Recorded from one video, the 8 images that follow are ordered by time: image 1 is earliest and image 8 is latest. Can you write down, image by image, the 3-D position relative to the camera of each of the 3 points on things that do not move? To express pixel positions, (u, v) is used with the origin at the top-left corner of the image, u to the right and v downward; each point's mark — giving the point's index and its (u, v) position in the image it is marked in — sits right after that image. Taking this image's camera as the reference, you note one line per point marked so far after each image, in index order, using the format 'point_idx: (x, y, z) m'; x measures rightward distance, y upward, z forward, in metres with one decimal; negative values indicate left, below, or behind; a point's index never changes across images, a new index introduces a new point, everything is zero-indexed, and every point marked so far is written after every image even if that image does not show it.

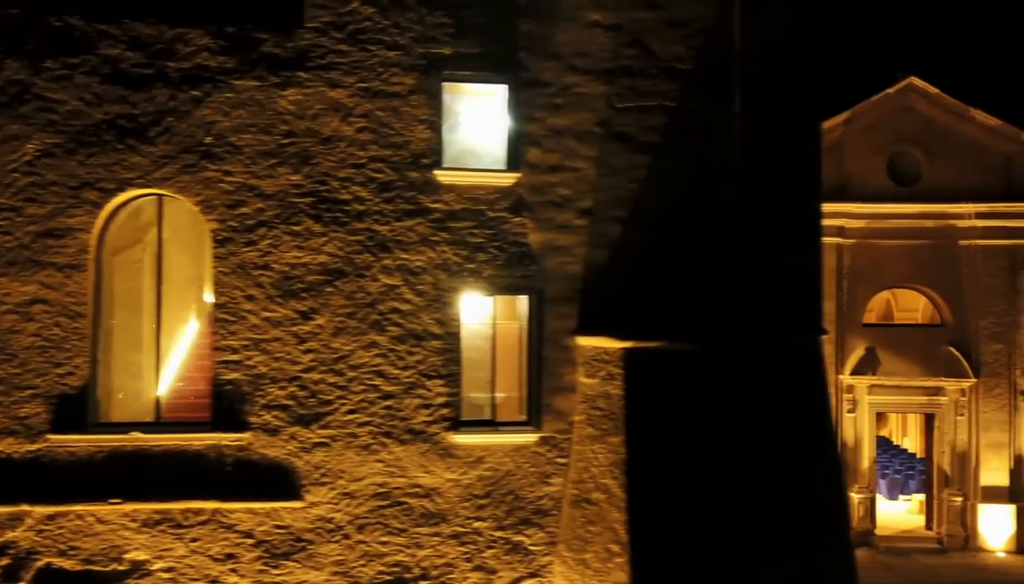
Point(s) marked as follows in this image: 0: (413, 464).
0: (-1.1, -1.9, +8.9) m
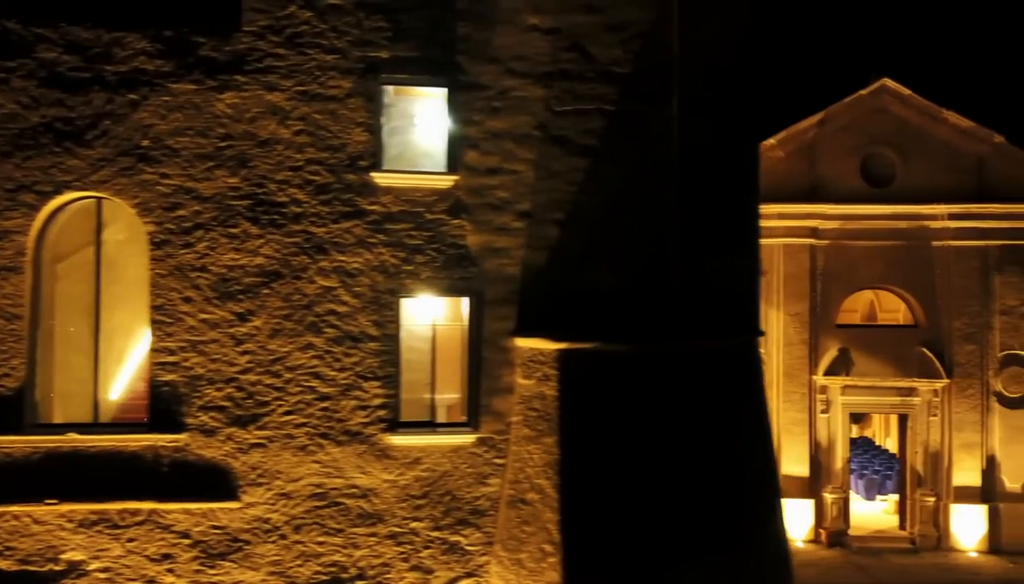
0: (-1.8, -1.9, +8.9) m
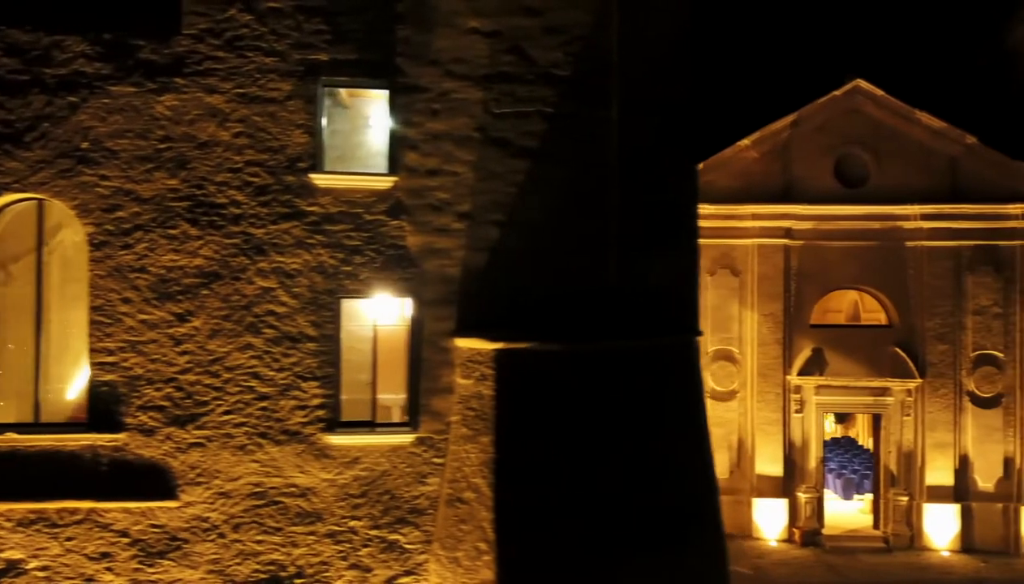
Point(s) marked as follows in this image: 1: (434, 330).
0: (-2.5, -1.9, +9.0) m
1: (-0.9, -0.4, +9.3) m
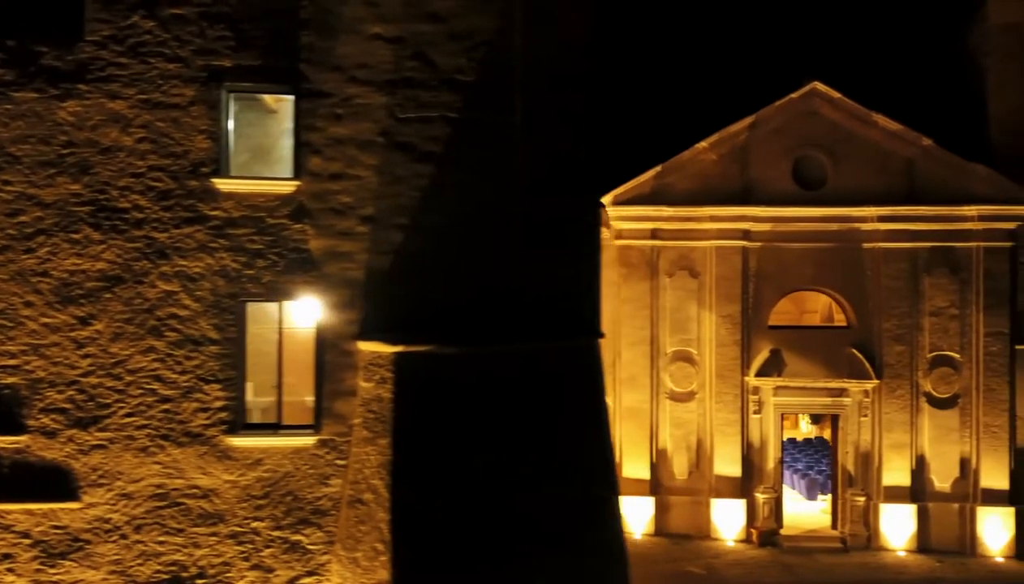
0: (-3.6, -2.0, +9.1) m
1: (-2.0, -0.5, +9.4) m
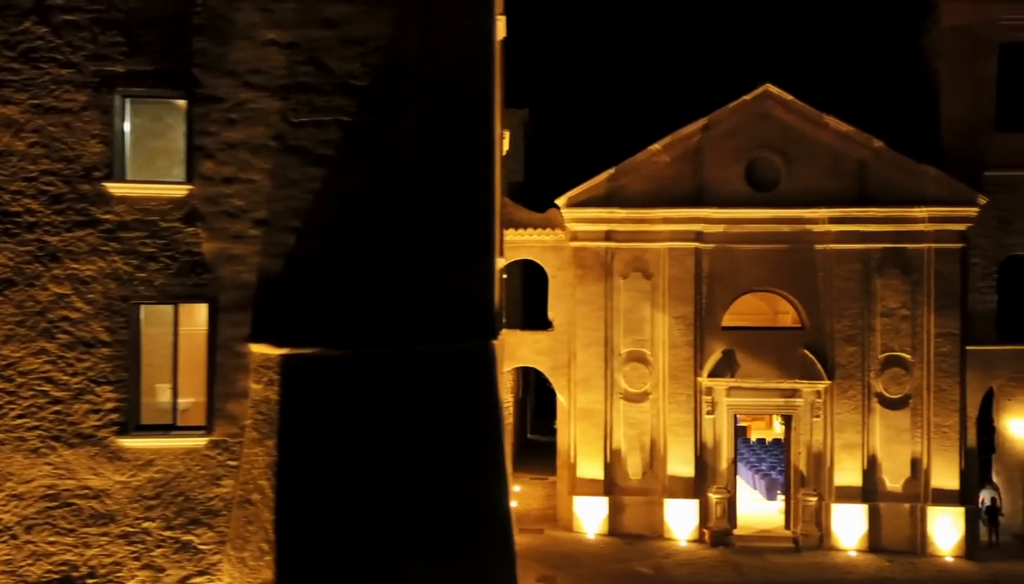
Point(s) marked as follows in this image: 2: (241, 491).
0: (-4.9, -2.0, +9.2) m
1: (-3.3, -0.5, +9.5) m
2: (-3.1, -2.3, +9.3) m
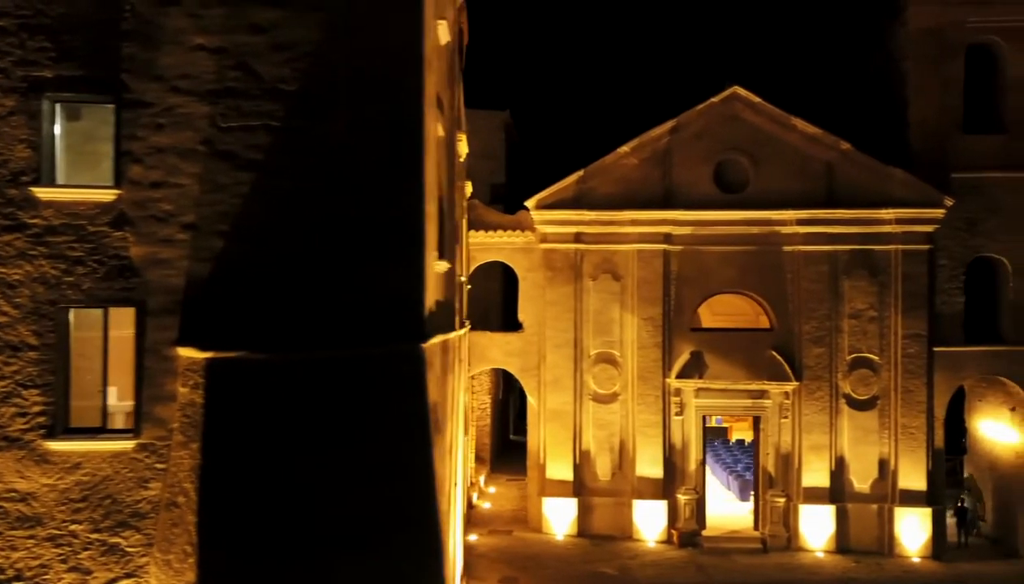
0: (-5.8, -2.0, +9.3) m
1: (-4.2, -0.6, +9.5) m
2: (-4.0, -2.3, +9.3) m
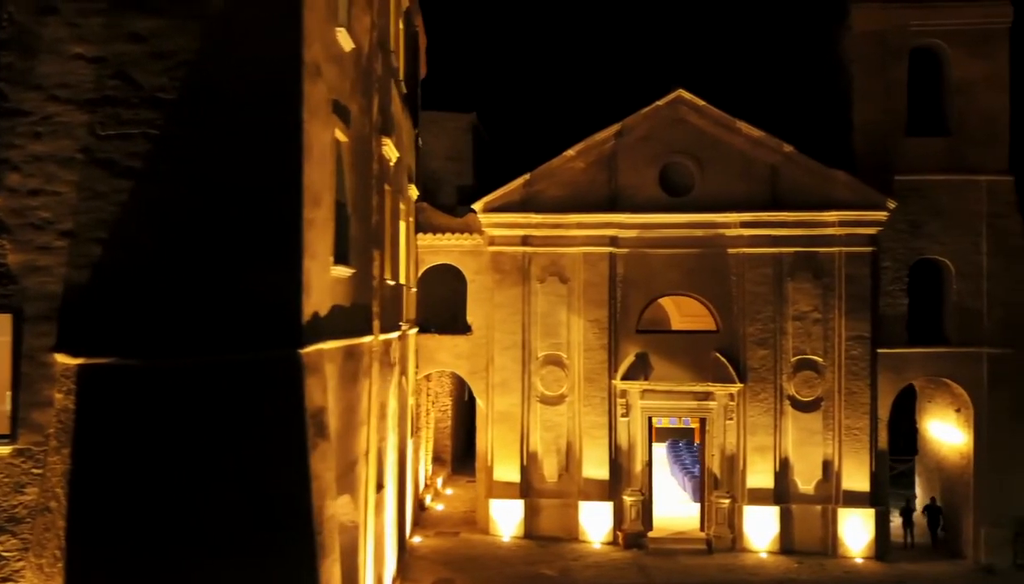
0: (-7.3, -2.1, +9.3) m
1: (-5.7, -0.6, +9.6) m
2: (-5.5, -2.4, +9.4) m
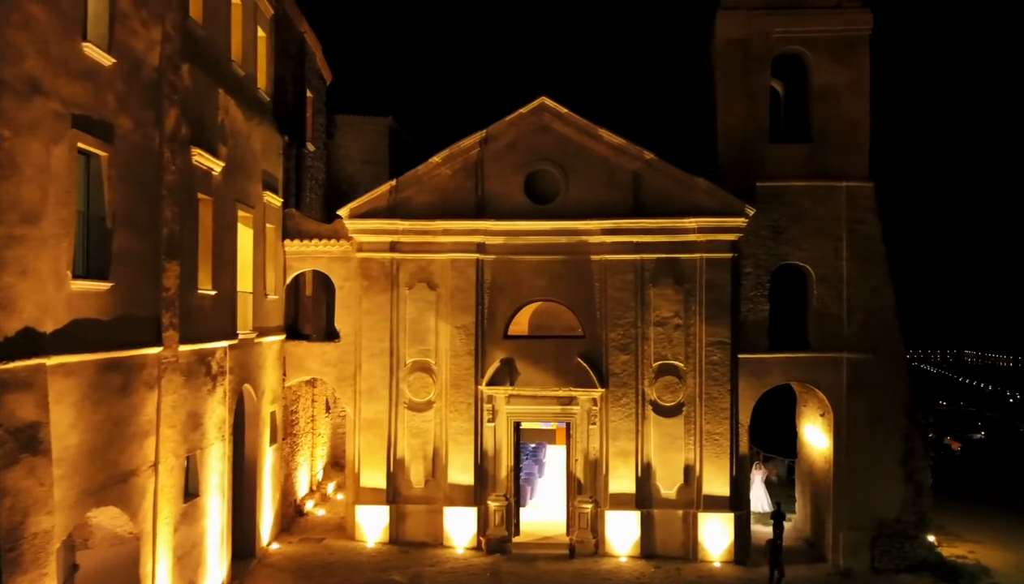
0: (-11.1, -2.4, +9.4) m
1: (-9.5, -0.9, +9.6) m
2: (-9.3, -2.6, +9.5) m
